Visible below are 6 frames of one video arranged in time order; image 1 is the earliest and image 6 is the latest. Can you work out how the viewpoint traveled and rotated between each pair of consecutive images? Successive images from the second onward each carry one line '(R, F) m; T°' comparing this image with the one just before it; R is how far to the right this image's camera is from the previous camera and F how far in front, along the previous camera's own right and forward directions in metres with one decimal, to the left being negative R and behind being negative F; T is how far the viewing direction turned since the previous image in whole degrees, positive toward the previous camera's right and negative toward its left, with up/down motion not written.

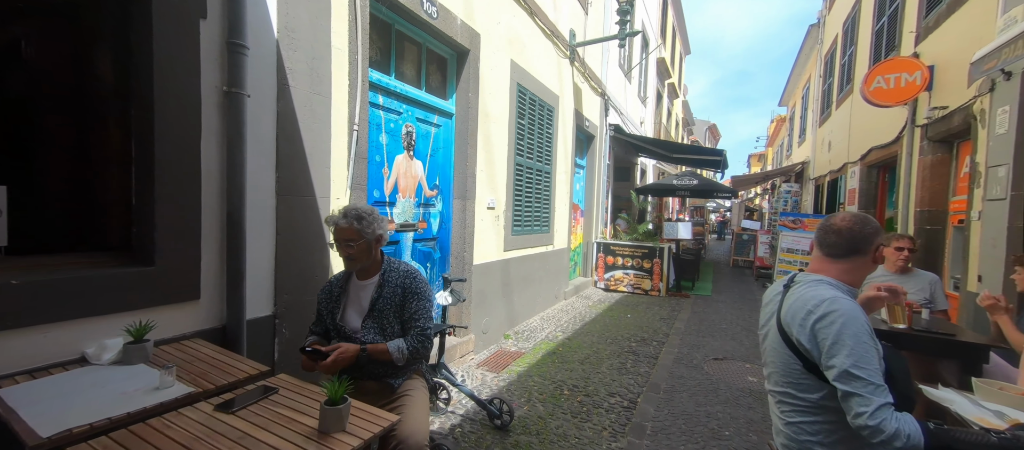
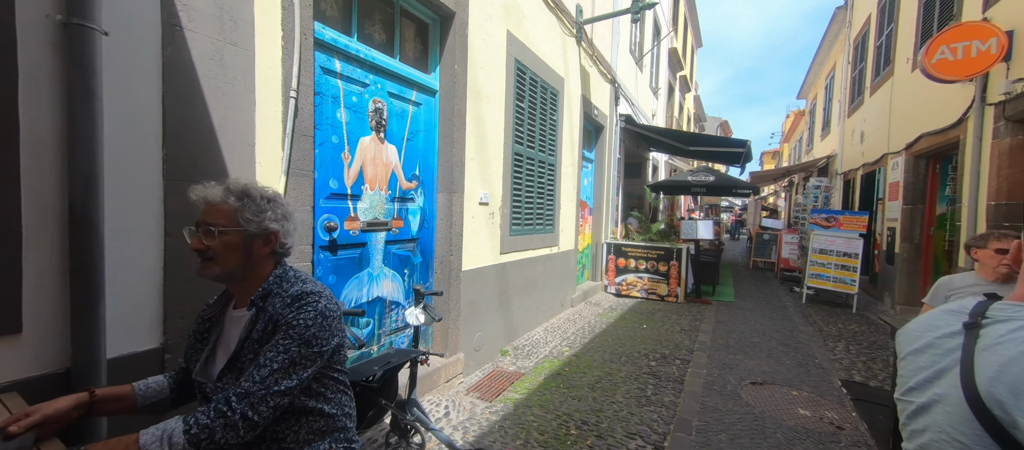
(+0.1, +0.7) m; -1°
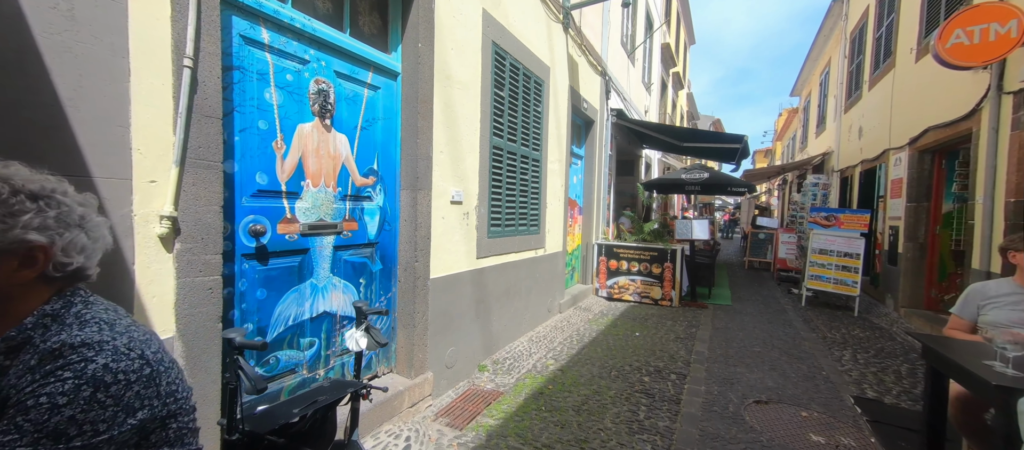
(+0.2, +0.4) m; +1°
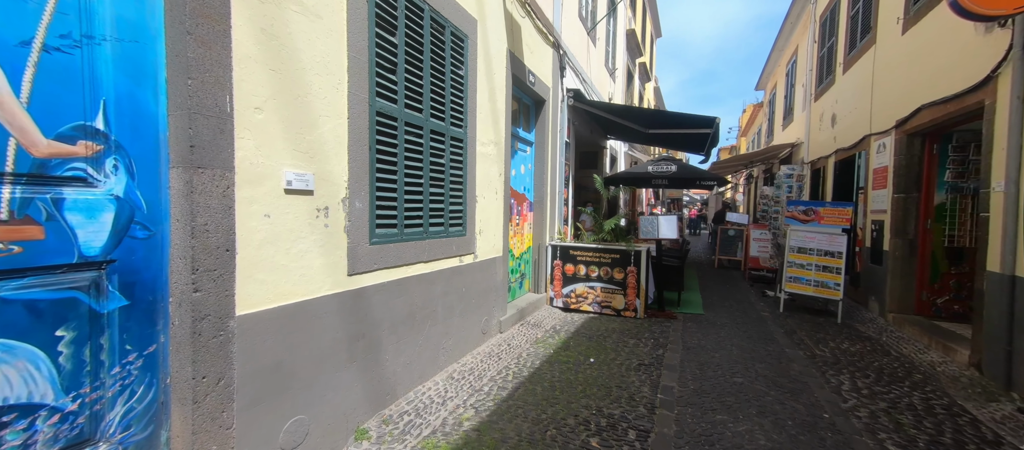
(+0.6, +1.2) m; +4°
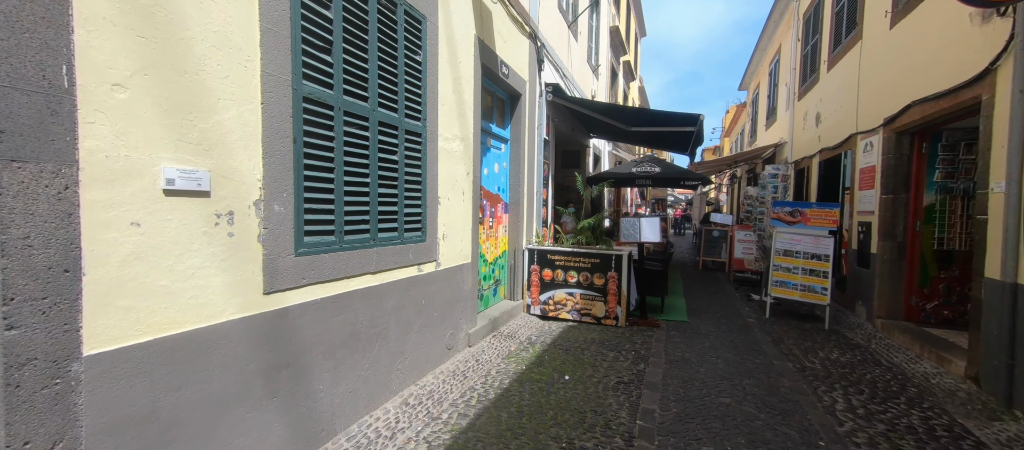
(+0.2, +0.4) m; +2°
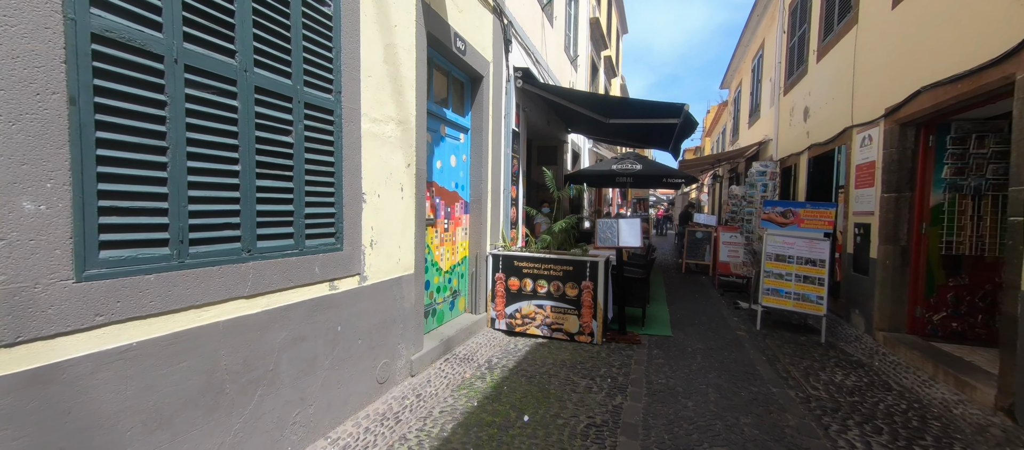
(+0.3, +0.8) m; +2°
